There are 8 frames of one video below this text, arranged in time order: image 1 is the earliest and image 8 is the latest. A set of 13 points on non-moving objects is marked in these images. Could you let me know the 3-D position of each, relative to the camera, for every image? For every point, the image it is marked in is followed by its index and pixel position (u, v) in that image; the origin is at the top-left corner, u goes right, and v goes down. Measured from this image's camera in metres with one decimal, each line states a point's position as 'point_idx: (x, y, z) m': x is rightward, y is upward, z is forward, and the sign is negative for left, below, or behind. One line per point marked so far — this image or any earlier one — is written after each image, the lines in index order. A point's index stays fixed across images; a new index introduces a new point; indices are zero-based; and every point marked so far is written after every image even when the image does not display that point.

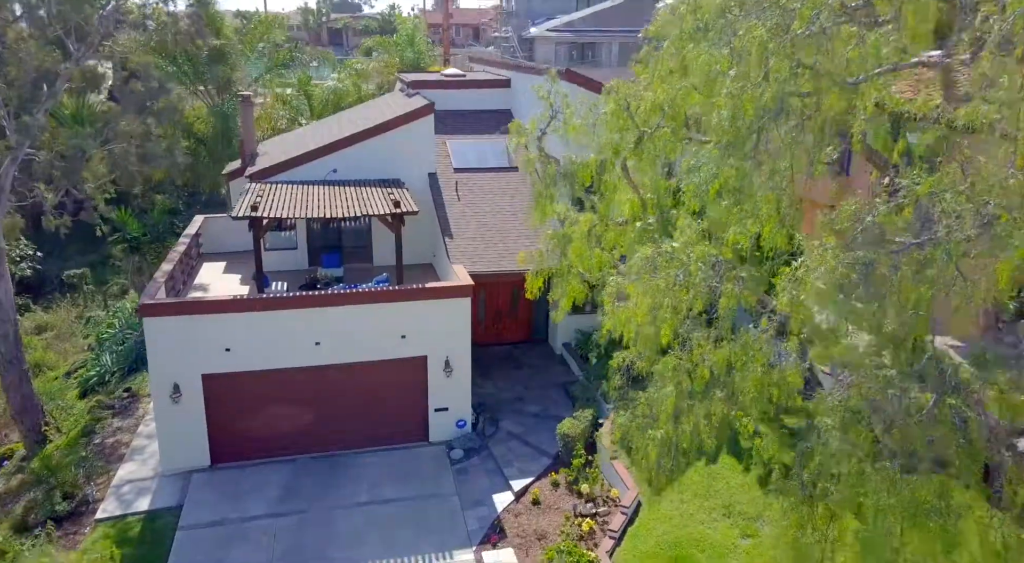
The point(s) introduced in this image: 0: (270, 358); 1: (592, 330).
0: (-5.4, -1.8, +13.9) m
1: (+2.4, -1.5, +18.1) m
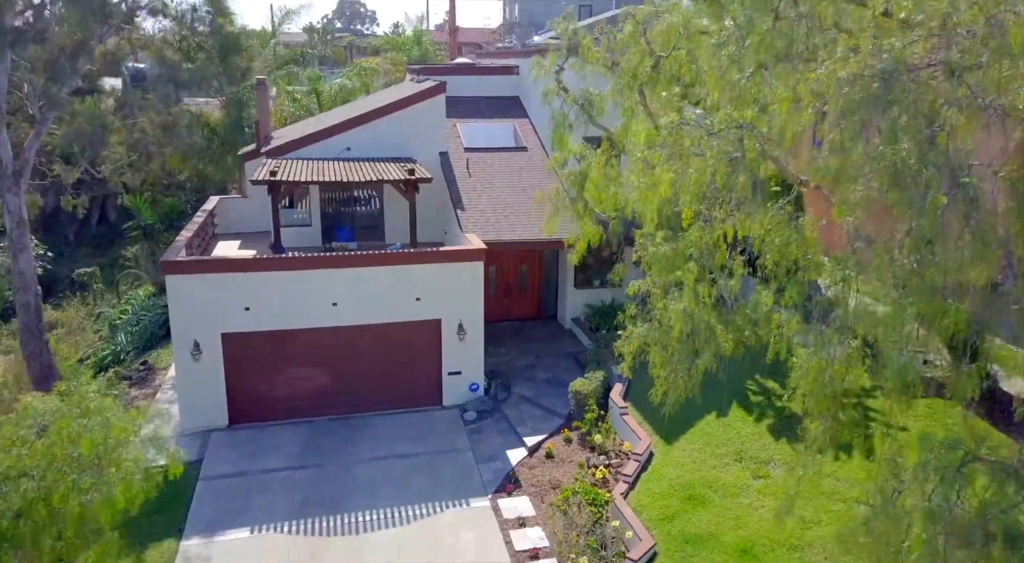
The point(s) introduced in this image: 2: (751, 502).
0: (-5.1, -0.9, +14.2) m
1: (+2.7, -0.7, +18.4) m
2: (+4.1, -3.8, +10.6) m
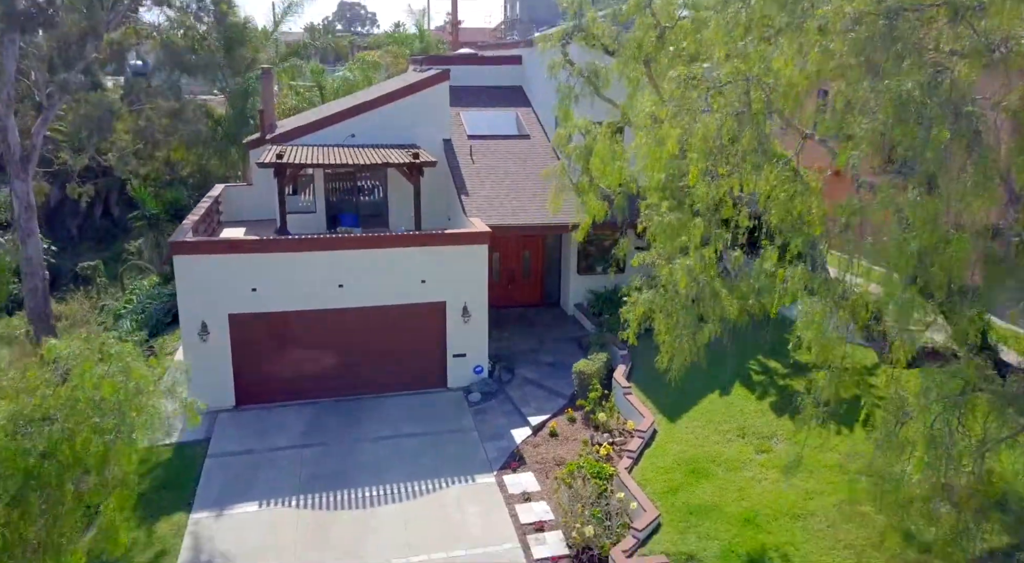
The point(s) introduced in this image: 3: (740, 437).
0: (-5.0, -0.4, +14.3) m
1: (+2.8, -0.3, +18.5) m
2: (+4.2, -3.4, +10.8) m
3: (+4.4, -3.0, +11.8) m
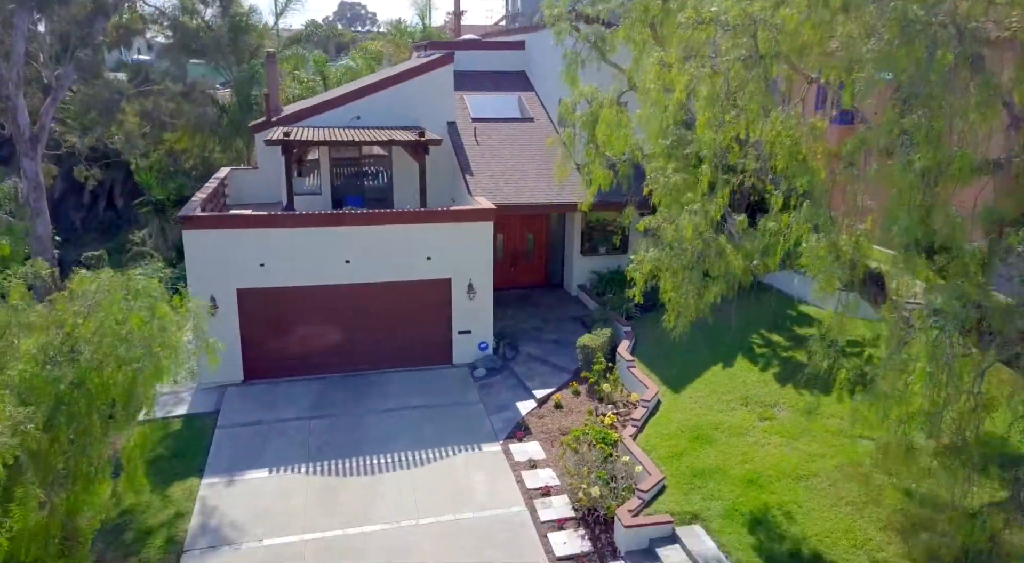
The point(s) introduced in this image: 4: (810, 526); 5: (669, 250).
0: (-4.9, +0.1, +14.5) m
1: (+2.9, +0.3, +18.7) m
2: (+4.4, -2.8, +10.9) m
3: (+4.5, -2.4, +11.9) m
4: (+4.3, -3.5, +8.9) m
5: (+2.2, +0.5, +8.6) m
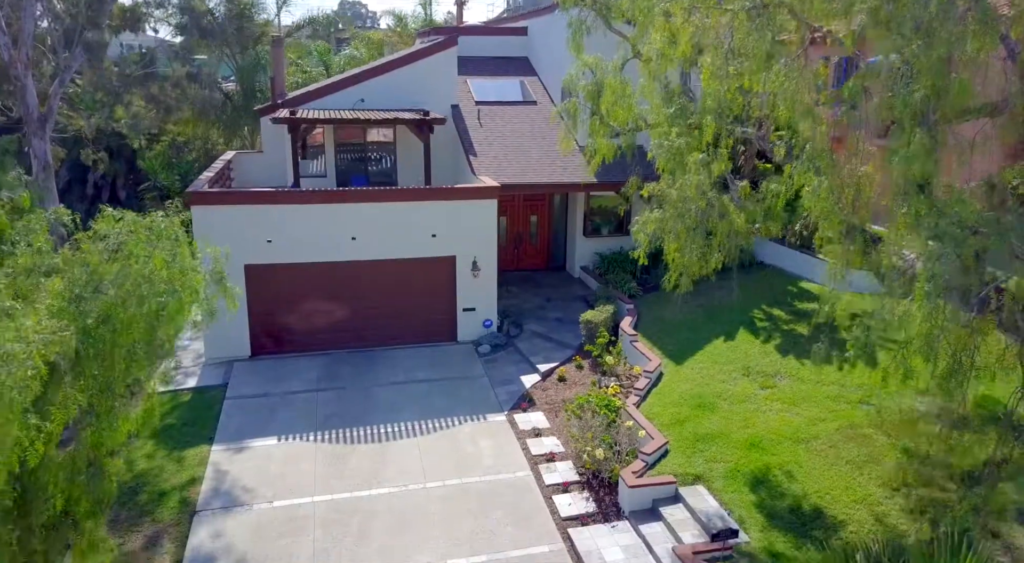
0: (-4.8, +0.7, +14.6) m
1: (+3.0, +0.9, +18.9) m
2: (+4.5, -2.3, +11.1) m
3: (+4.6, -1.9, +12.1) m
4: (+4.4, -3.0, +9.1) m
5: (+2.3, +1.1, +8.8) m
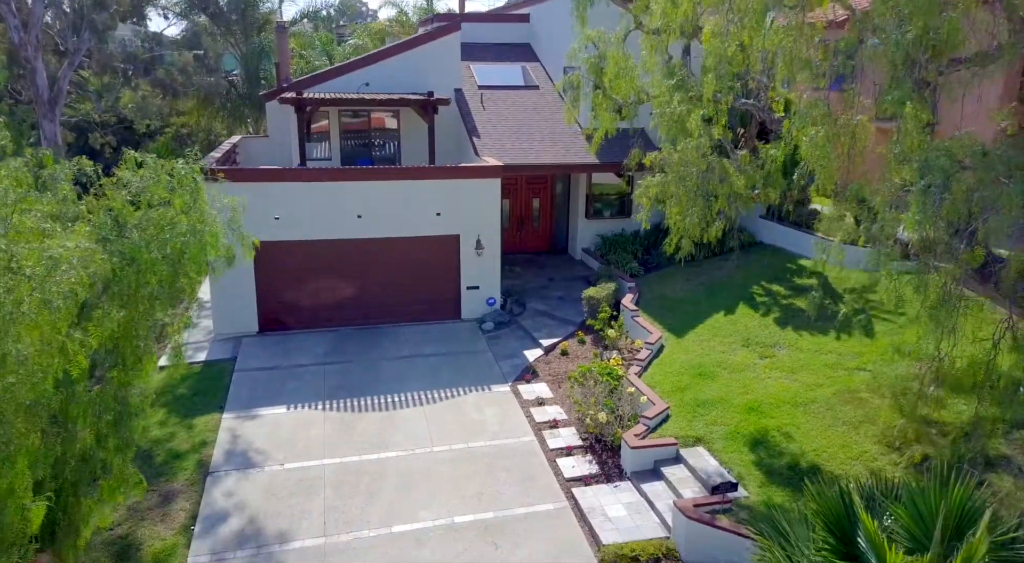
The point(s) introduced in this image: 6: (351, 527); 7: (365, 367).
0: (-4.7, +1.2, +14.9) m
1: (+3.1, +1.5, +19.1) m
2: (+4.5, -1.7, +11.3) m
3: (+4.7, -1.3, +12.4) m
4: (+4.5, -2.5, +9.3) m
5: (+2.4, +1.6, +9.0) m
6: (-2.3, -3.6, +8.9) m
7: (-3.3, -1.9, +13.7) m
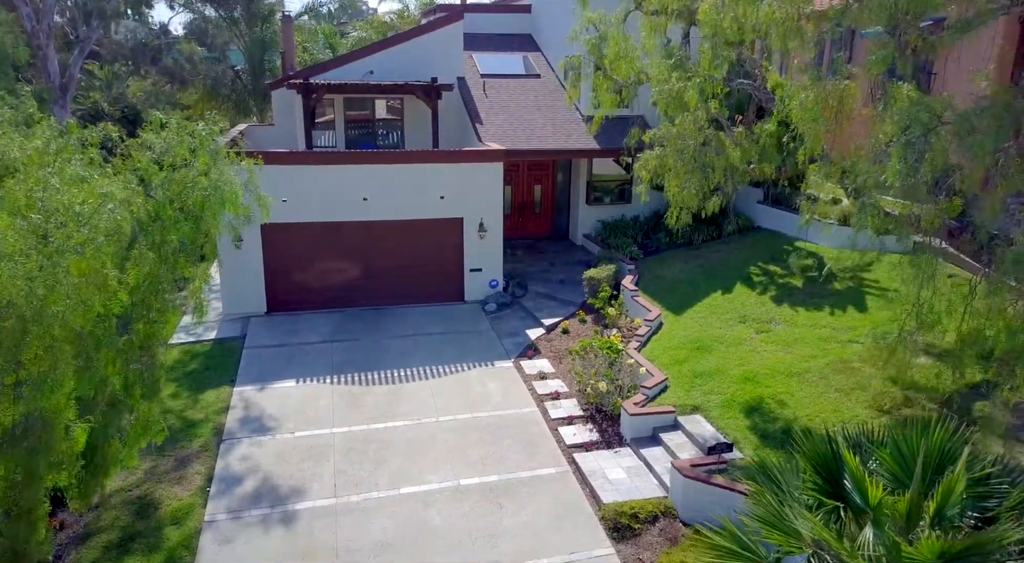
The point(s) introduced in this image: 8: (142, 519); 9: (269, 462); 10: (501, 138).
0: (-4.7, +1.7, +15.2) m
1: (+3.2, +2.0, +19.4) m
2: (+4.6, -1.3, +11.7) m
3: (+4.7, -0.8, +12.7) m
4: (+4.6, -2.0, +9.7) m
5: (+2.5, +2.1, +9.4) m
6: (-2.3, -3.1, +9.2) m
7: (-3.2, -1.4, +14.1) m
8: (-5.0, -3.2, +8.2) m
9: (-3.8, -2.9, +9.7) m
10: (-0.3, +4.1, +17.5) m
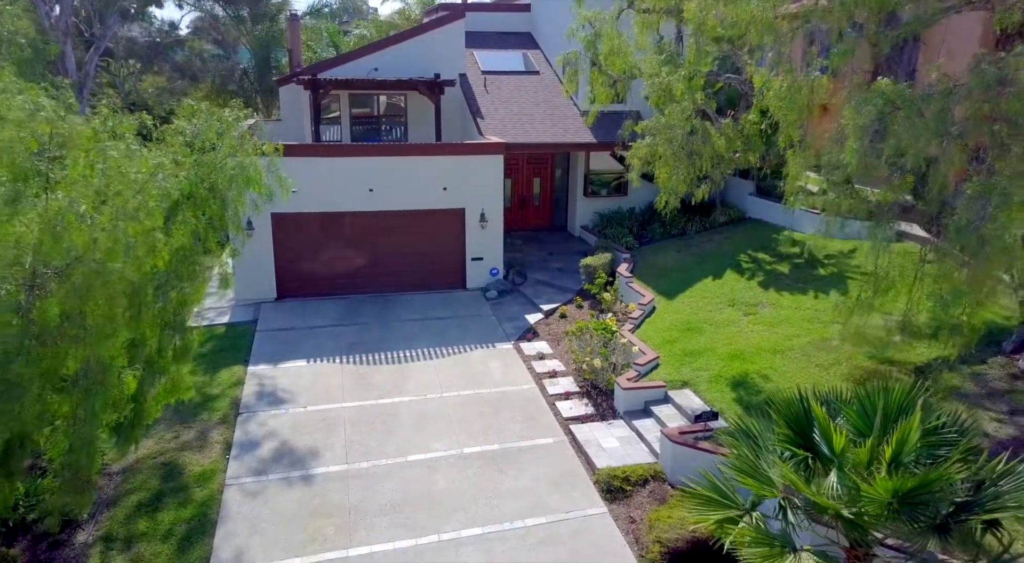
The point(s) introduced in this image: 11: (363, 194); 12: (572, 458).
0: (-4.7, +2.0, +15.8) m
1: (+3.2, +2.3, +20.1) m
2: (+4.6, -1.0, +12.3) m
3: (+4.7, -0.5, +13.3) m
4: (+4.6, -1.7, +10.3) m
5: (+2.5, +2.4, +10.0) m
6: (-2.3, -2.8, +9.9) m
7: (-3.2, -1.1, +14.7) m
8: (-5.0, -2.9, +8.9) m
9: (-3.8, -2.5, +10.4) m
10: (-0.3, +4.4, +18.1) m
11: (-3.9, +2.3, +15.9) m
12: (+1.0, -2.8, +9.9) m
